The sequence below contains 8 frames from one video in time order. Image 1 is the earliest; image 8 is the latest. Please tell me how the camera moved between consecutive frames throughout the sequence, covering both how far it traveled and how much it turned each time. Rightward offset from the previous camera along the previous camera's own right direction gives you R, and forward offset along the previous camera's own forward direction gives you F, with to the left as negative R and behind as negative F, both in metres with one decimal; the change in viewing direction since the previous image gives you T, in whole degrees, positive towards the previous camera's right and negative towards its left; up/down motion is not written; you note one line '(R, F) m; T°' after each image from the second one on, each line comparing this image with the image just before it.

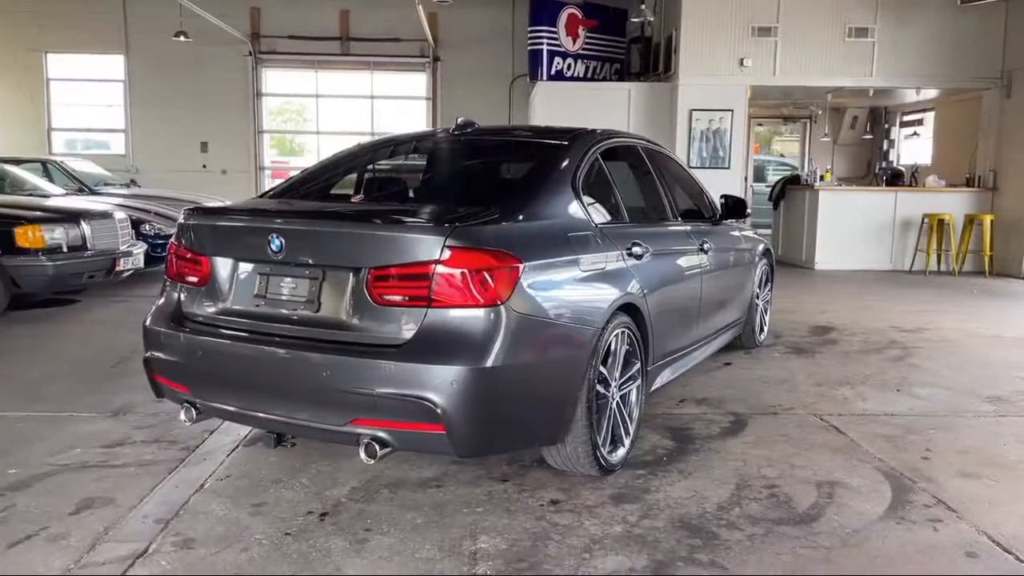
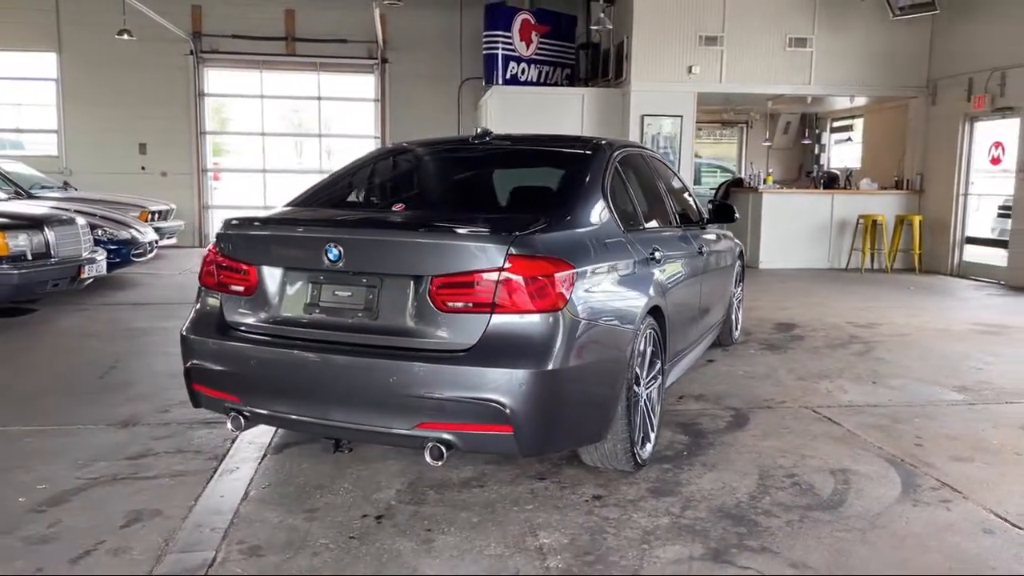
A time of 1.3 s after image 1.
(-0.4, -0.1) m; +5°
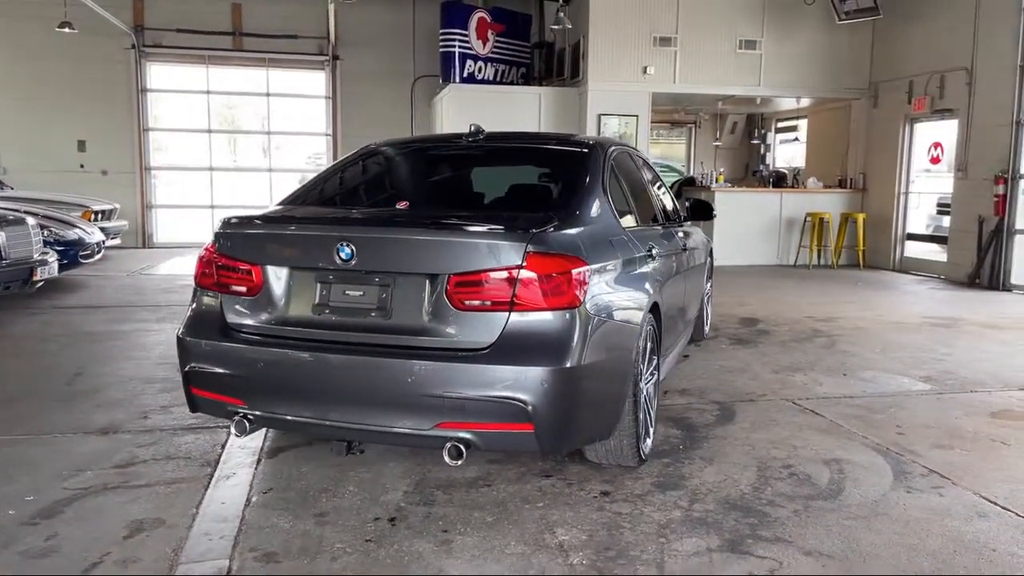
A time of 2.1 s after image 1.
(-0.3, 0.0) m; +4°
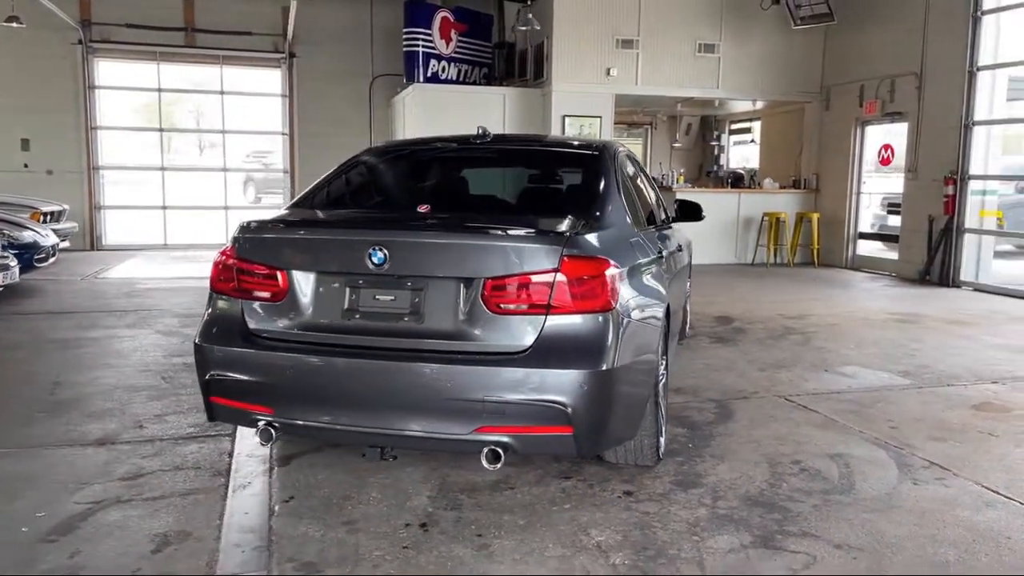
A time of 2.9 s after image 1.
(-0.3, 0.0) m; +4°
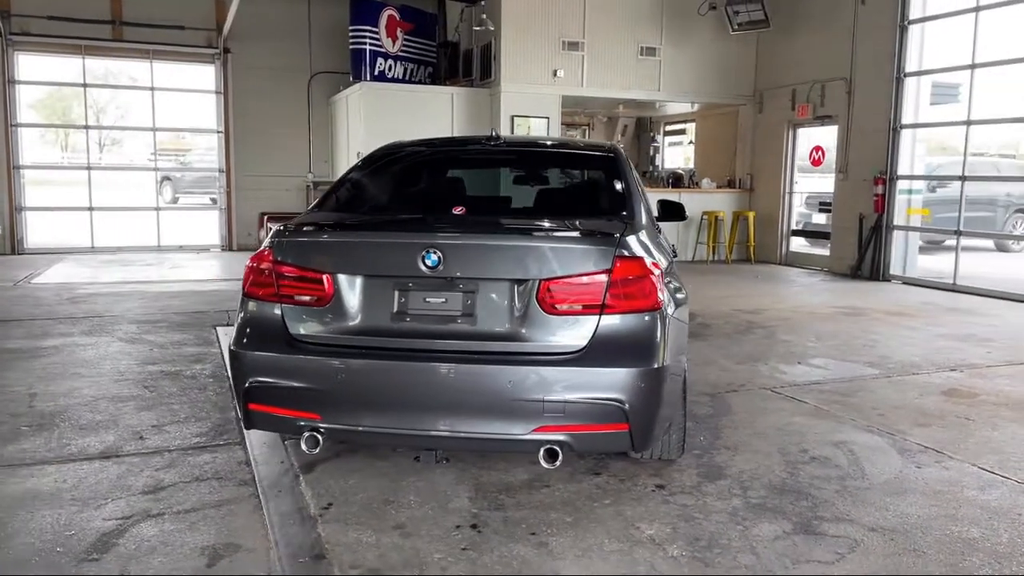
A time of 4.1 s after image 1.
(-0.5, 0.0) m; +6°
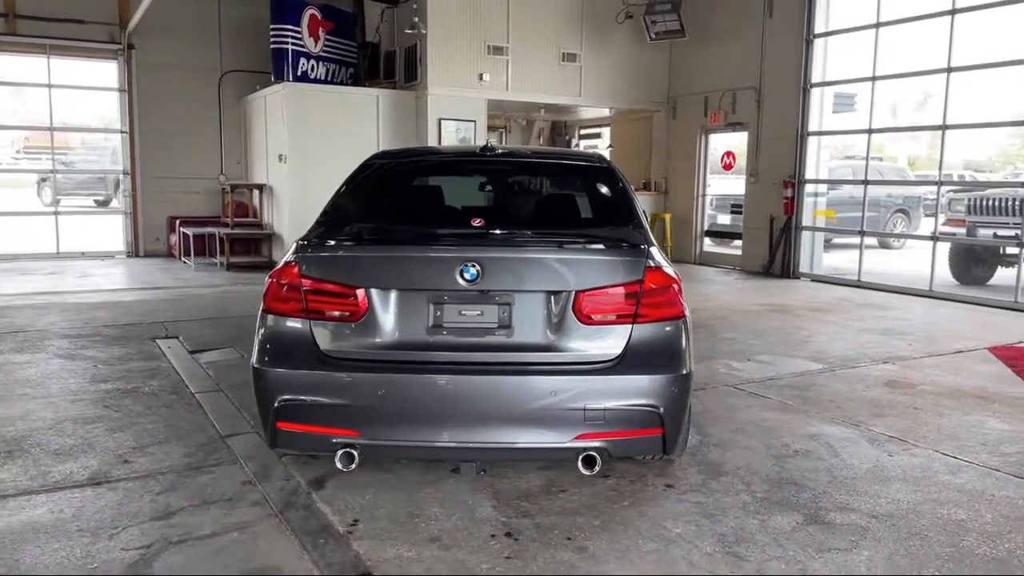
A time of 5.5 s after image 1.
(-0.5, 0.0) m; +8°
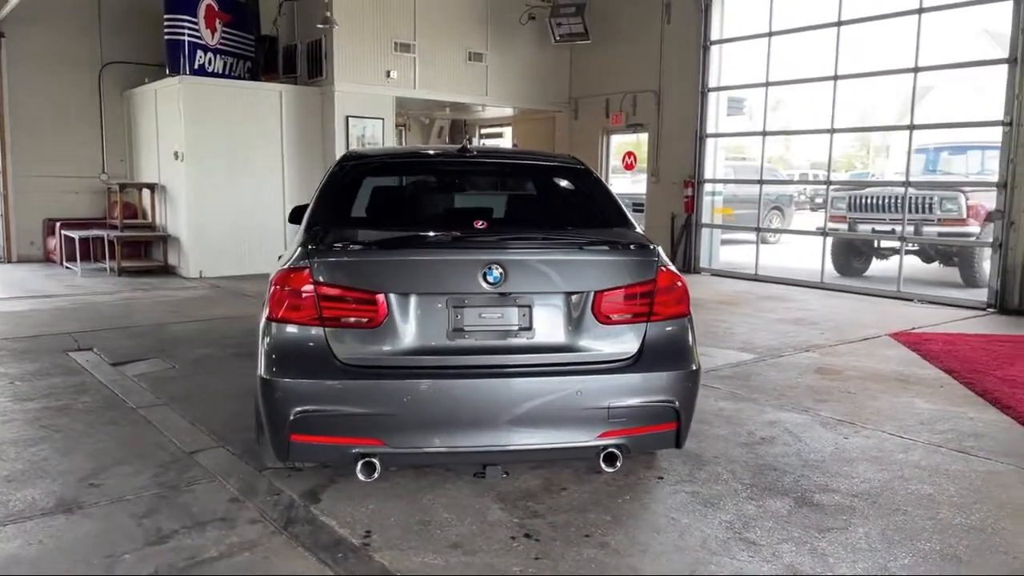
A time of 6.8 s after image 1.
(-0.5, 0.0) m; +9°
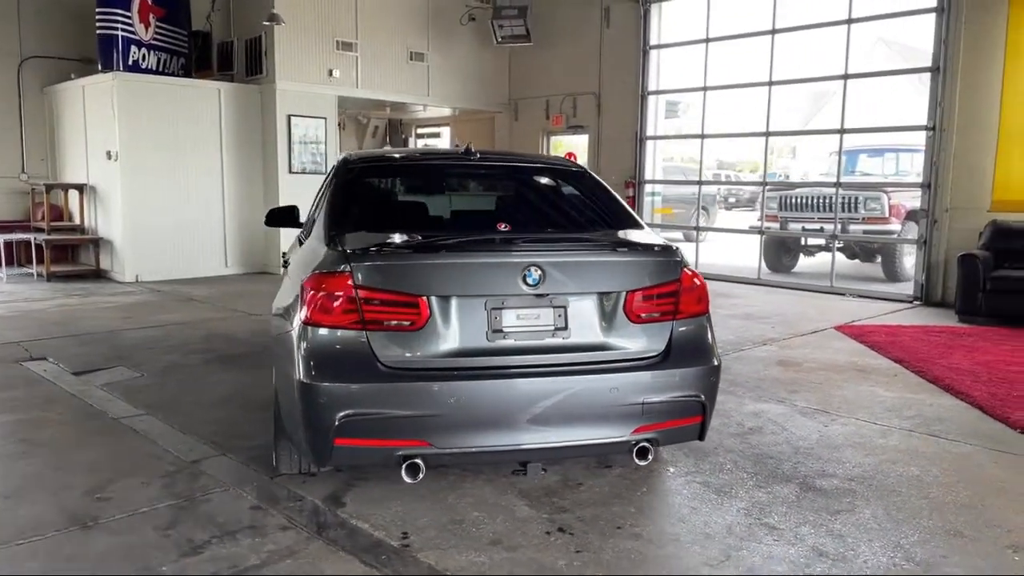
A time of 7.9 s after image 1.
(-0.4, 0.0) m; +6°
